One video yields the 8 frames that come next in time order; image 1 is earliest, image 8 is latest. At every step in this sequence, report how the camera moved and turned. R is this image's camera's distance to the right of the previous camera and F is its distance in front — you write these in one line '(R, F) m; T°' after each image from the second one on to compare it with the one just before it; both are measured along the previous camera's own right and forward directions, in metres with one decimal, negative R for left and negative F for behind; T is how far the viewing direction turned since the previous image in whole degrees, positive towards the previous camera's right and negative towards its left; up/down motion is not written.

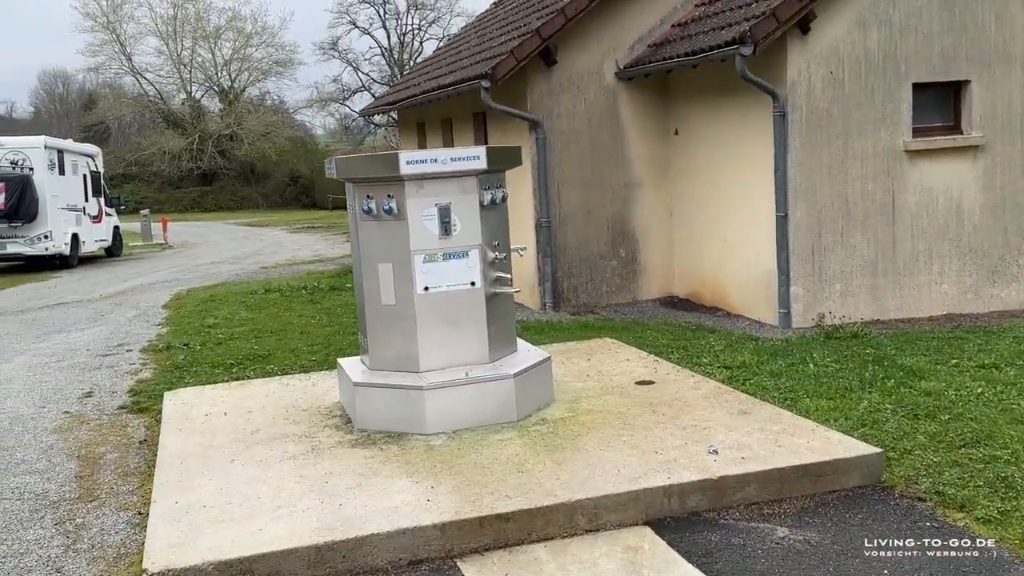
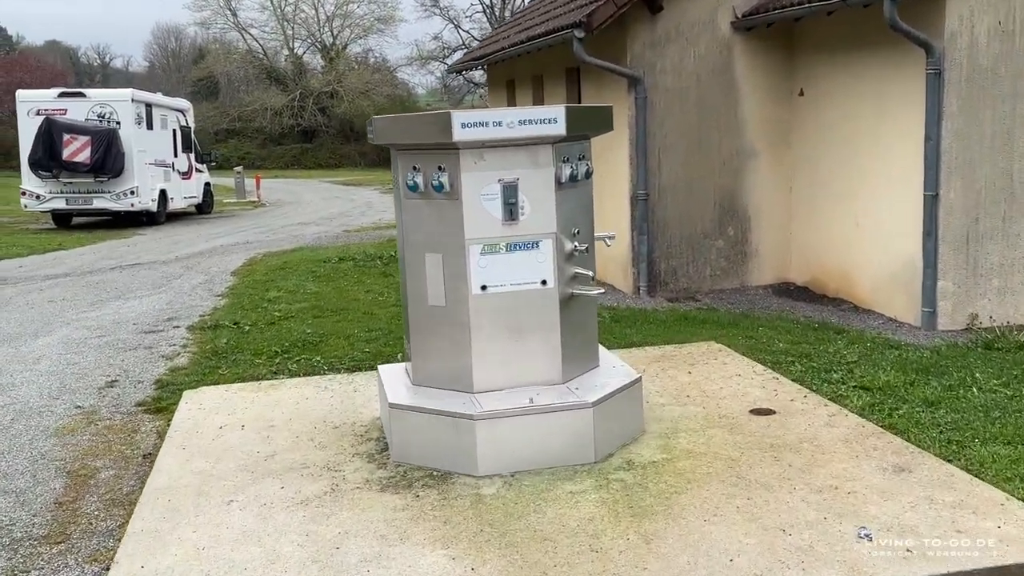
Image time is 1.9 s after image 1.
(+0.1, +1.3) m; -5°
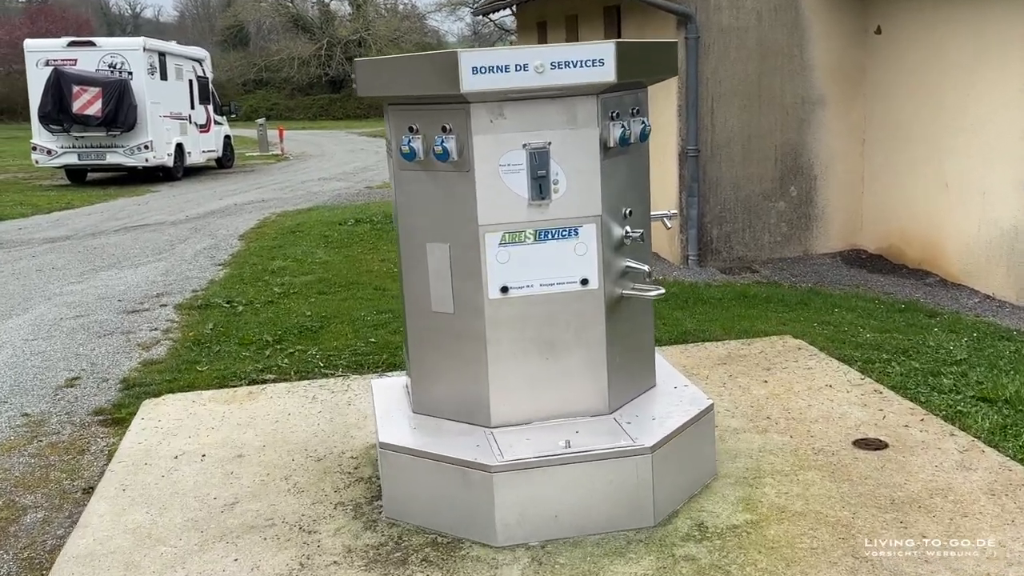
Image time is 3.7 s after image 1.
(0.0, +1.1) m; -2°
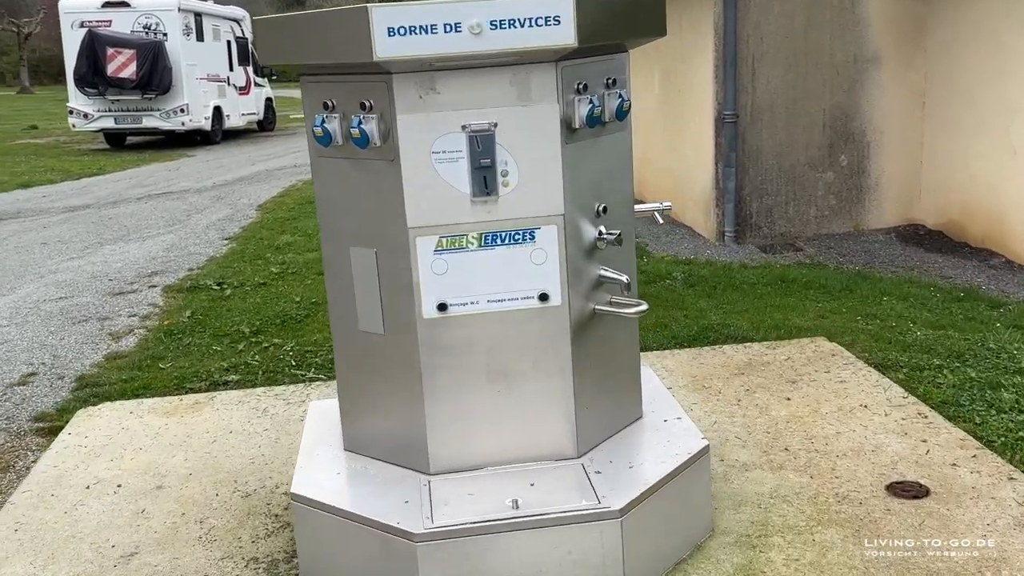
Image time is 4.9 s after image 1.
(+0.3, +0.7) m; -3°
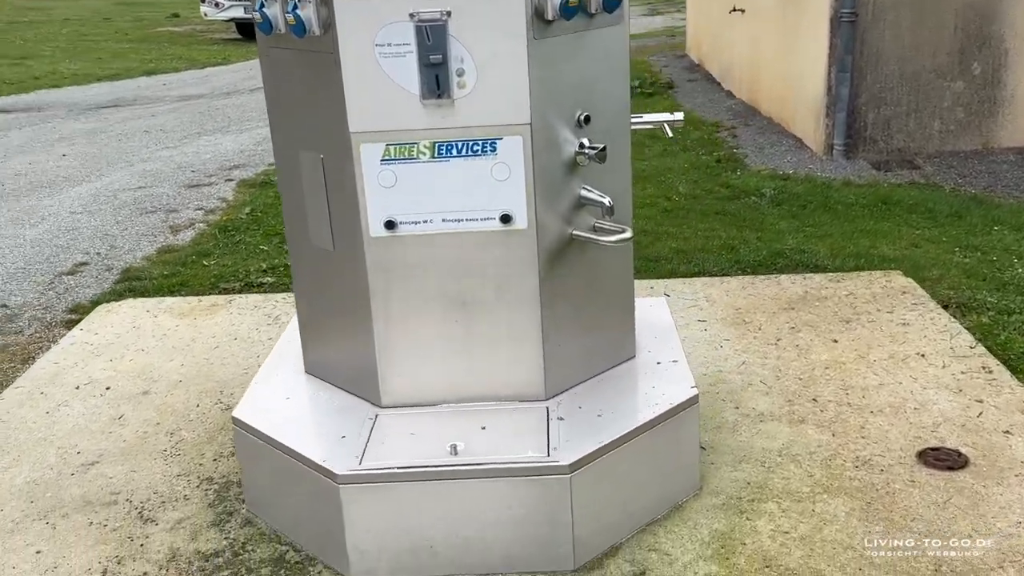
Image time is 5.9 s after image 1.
(+0.4, +0.4) m; -8°
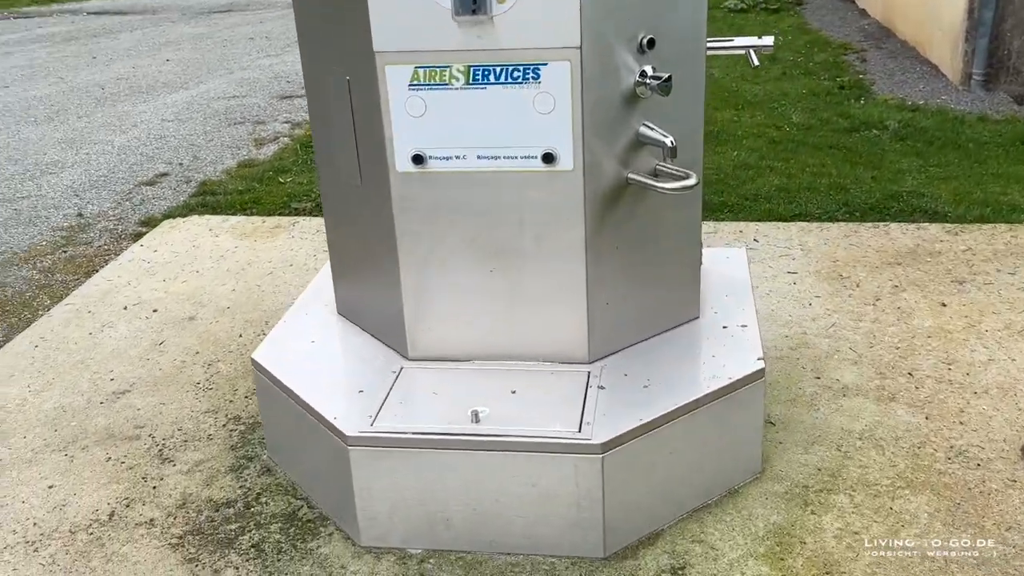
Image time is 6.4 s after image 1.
(+0.2, +0.3) m; -6°
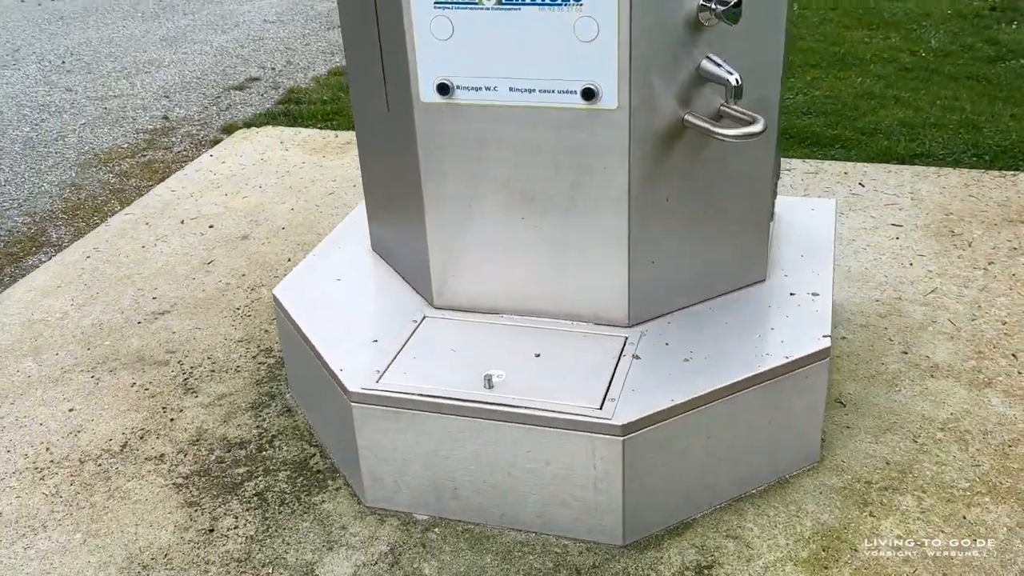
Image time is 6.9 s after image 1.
(+0.2, +0.2) m; -7°
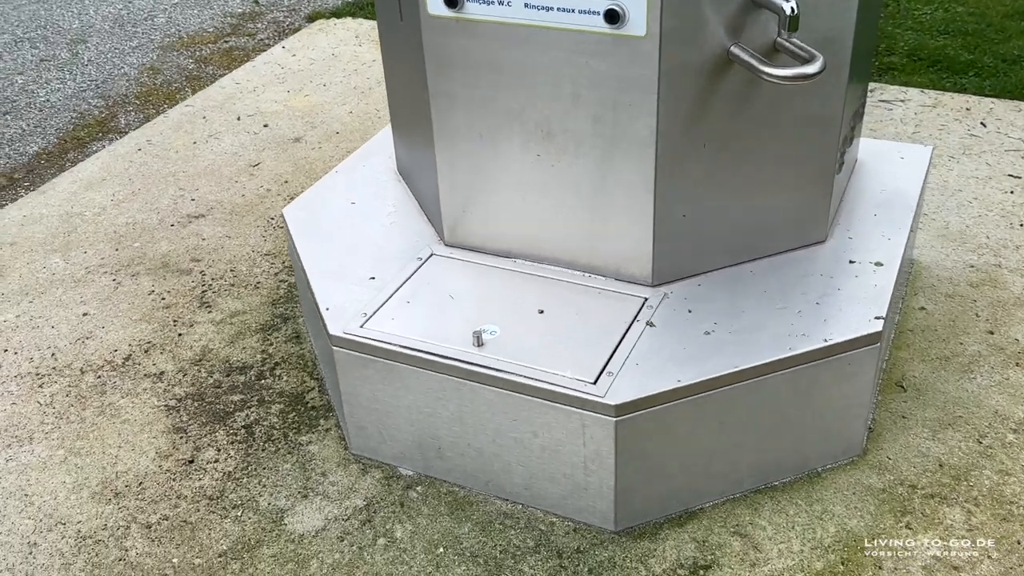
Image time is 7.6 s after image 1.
(+0.2, +0.2) m; -7°
